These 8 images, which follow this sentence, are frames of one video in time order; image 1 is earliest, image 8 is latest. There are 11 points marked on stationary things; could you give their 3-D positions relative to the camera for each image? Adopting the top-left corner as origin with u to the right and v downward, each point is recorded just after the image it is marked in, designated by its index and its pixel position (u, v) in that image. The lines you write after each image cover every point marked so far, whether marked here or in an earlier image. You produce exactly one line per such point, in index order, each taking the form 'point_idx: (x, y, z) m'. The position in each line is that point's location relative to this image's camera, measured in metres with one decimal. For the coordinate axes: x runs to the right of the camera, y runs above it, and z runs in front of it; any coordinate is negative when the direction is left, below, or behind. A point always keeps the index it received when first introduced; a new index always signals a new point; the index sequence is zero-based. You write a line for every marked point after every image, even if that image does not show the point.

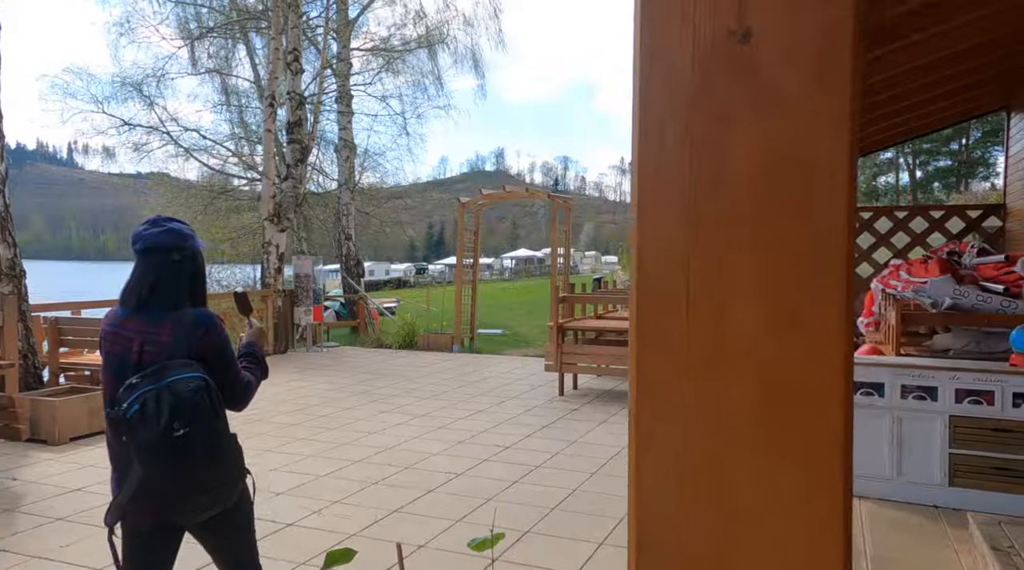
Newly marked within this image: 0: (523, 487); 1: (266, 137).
0: (+0.1, -1.2, +5.2) m
1: (-4.3, +2.6, +14.5) m
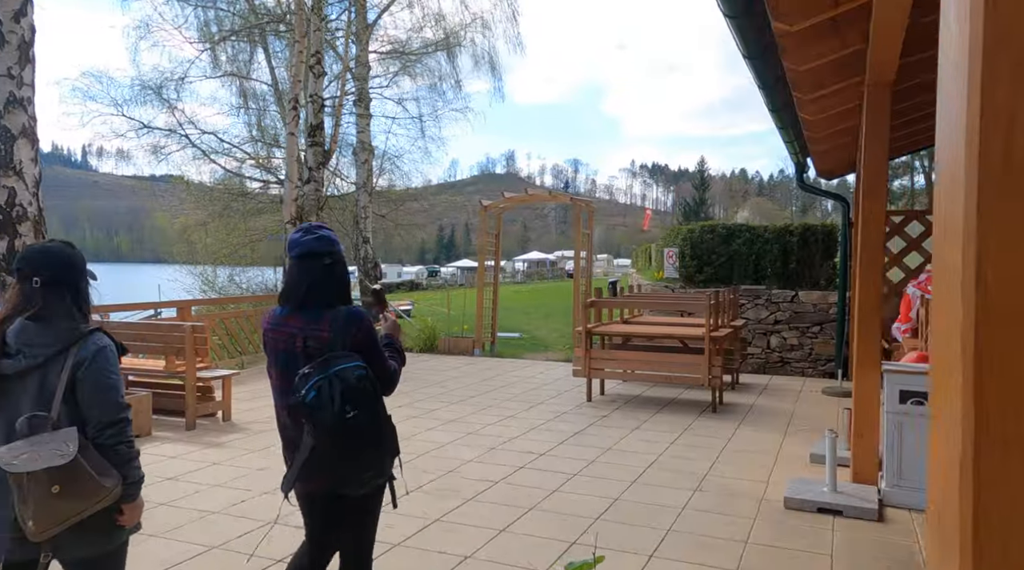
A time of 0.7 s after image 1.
0: (+0.3, -1.3, +5.1) m
1: (-3.9, +2.5, +14.5) m
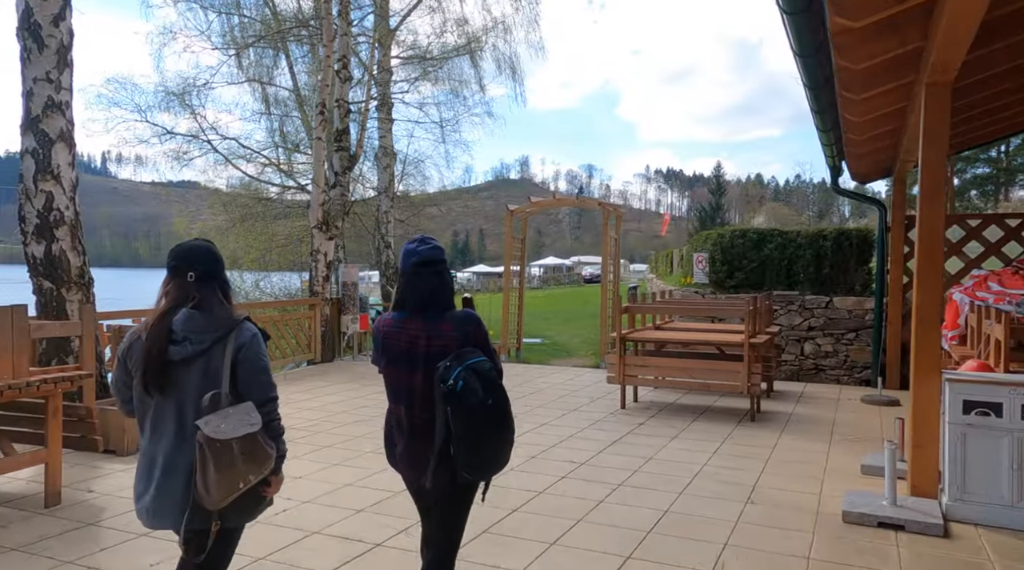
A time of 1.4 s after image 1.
0: (+0.6, -1.3, +5.0) m
1: (-3.4, +2.4, +14.5) m
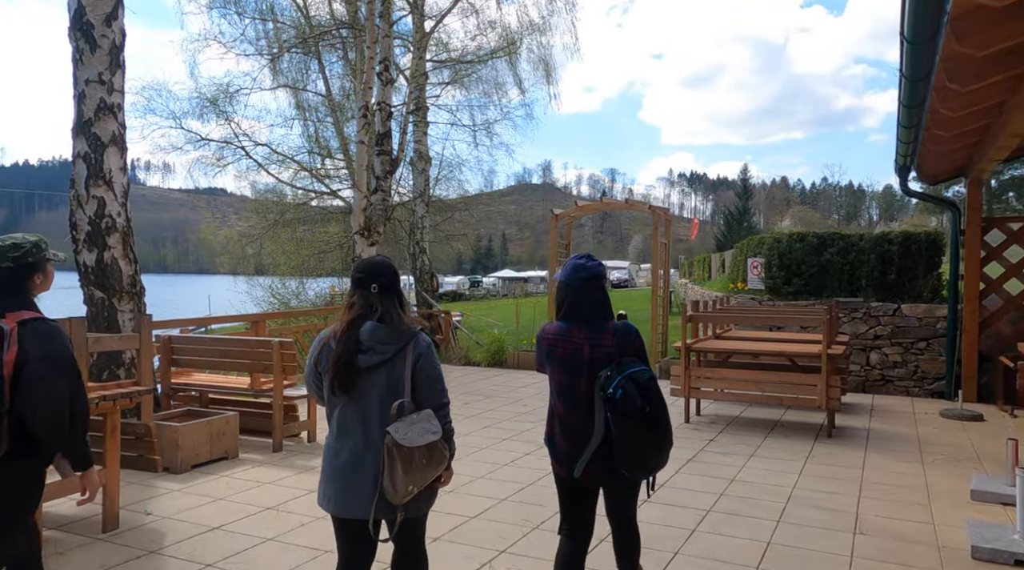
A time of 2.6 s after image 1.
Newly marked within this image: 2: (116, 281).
0: (+1.1, -1.4, +4.6) m
1: (-2.6, +2.3, +14.3) m
2: (-3.1, 0.0, +6.6) m
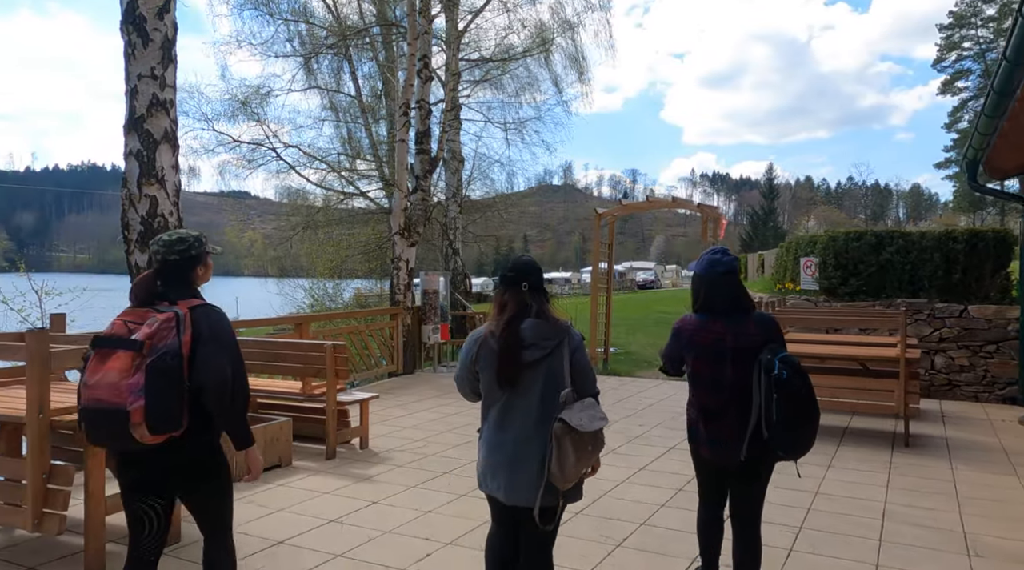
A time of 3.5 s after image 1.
0: (+1.5, -1.4, +4.3) m
1: (-1.9, +2.3, +14.1) m
2: (-2.6, 0.0, +6.4) m
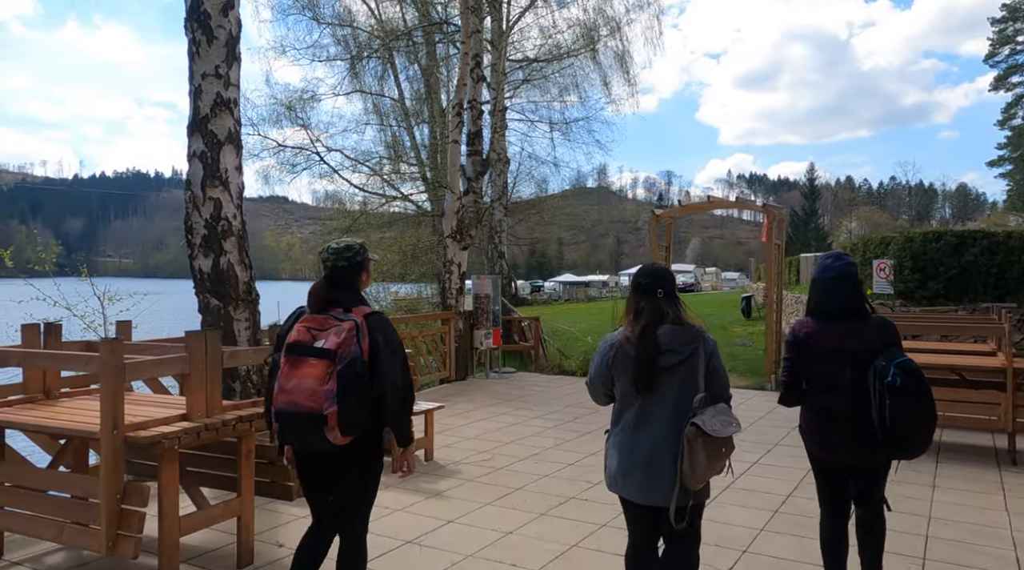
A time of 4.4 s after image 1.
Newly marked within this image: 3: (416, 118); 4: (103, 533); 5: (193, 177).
0: (+2.0, -1.4, +3.9) m
1: (-1.0, +2.2, +13.8) m
2: (-2.1, 0.0, +6.2) m
3: (-1.8, +3.3, +16.3) m
4: (-1.8, -1.1, +3.8) m
5: (-2.3, +0.8, +6.1) m
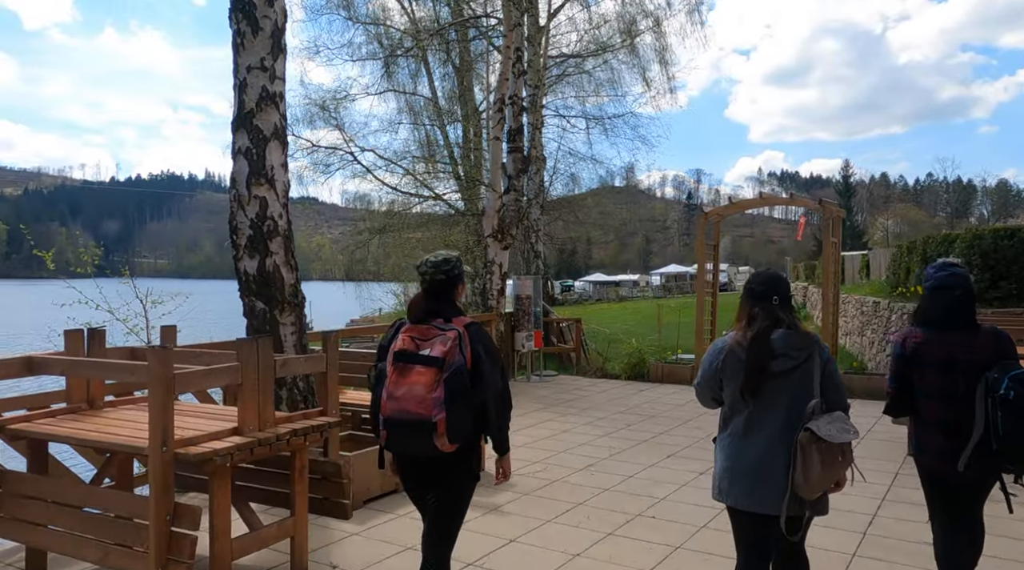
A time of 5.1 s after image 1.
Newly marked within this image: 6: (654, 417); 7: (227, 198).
0: (+2.3, -1.4, +3.4) m
1: (-0.3, +2.2, +13.5) m
2: (-1.6, 0.0, +5.9) m
3: (-1.0, +3.2, +16.0) m
4: (-1.5, -1.1, +3.5) m
5: (-1.9, +0.8, +5.8) m
6: (+1.7, -1.5, +9.8) m
7: (-2.0, +0.6, +5.9) m
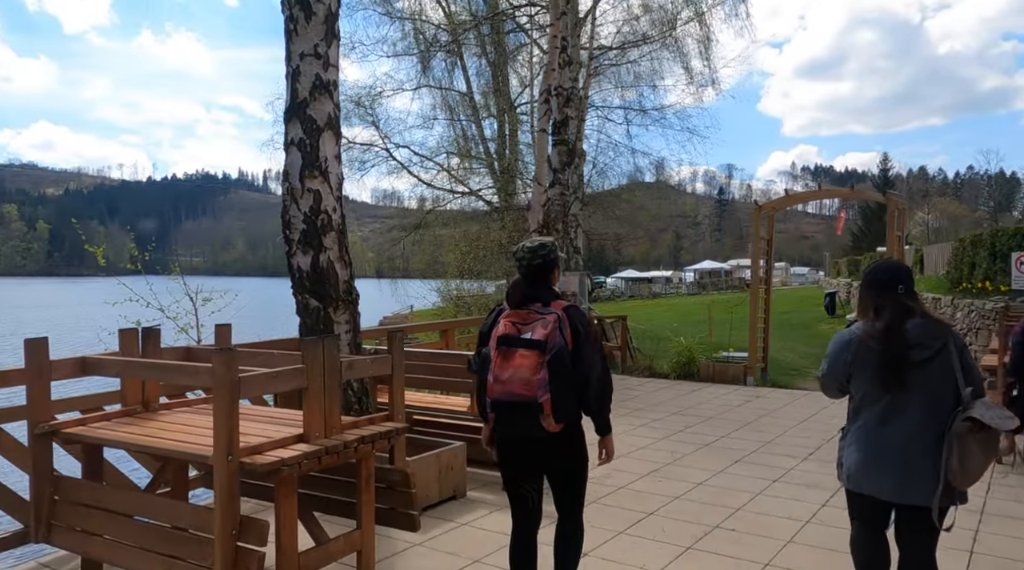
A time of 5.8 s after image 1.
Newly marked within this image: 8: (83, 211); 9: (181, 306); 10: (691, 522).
0: (+2.6, -1.4, +3.1) m
1: (+0.4, +2.3, +13.2) m
2: (-1.2, 0.0, +5.7) m
3: (-0.2, +3.3, +15.7) m
4: (-1.2, -1.1, +3.3) m
5: (-1.5, +0.8, +5.6) m
6: (+2.3, -1.5, +9.4) m
7: (-1.6, +0.6, +5.7) m
8: (-4.8, +0.8, +9.5) m
9: (-3.0, -0.2, +7.6) m
10: (+1.1, -1.4, +5.2) m
